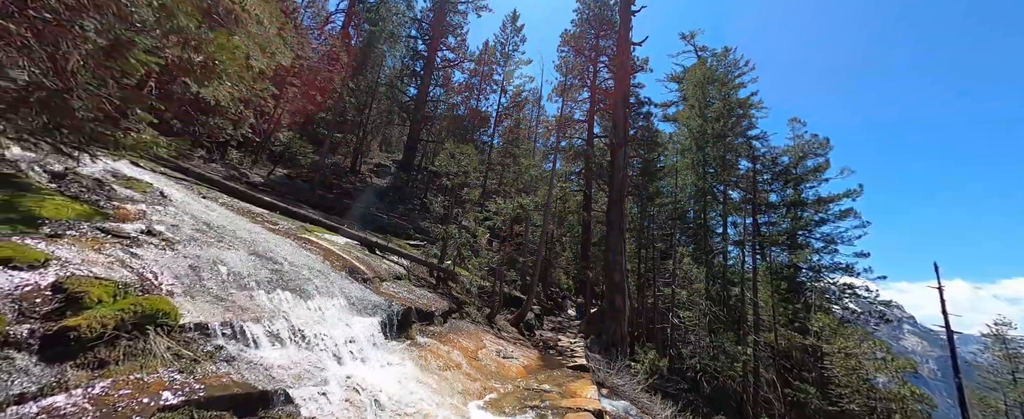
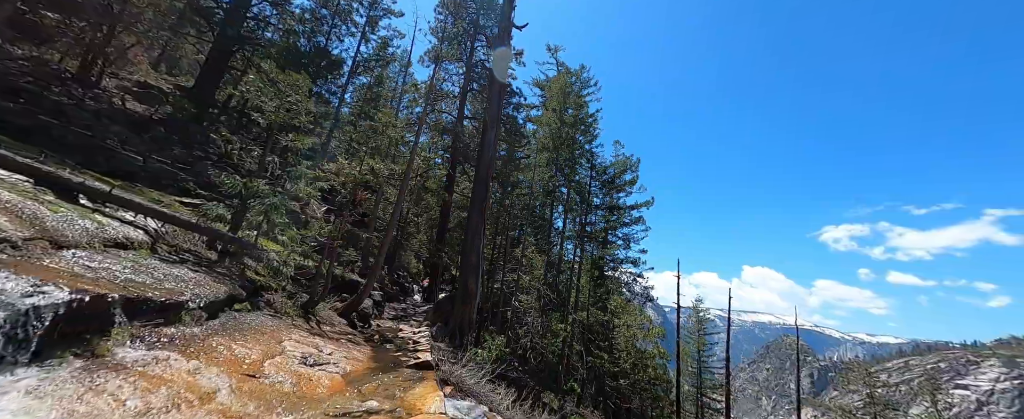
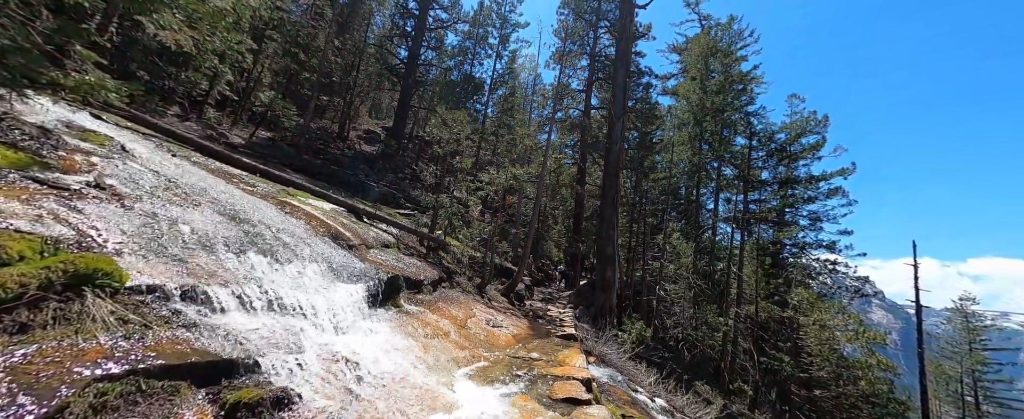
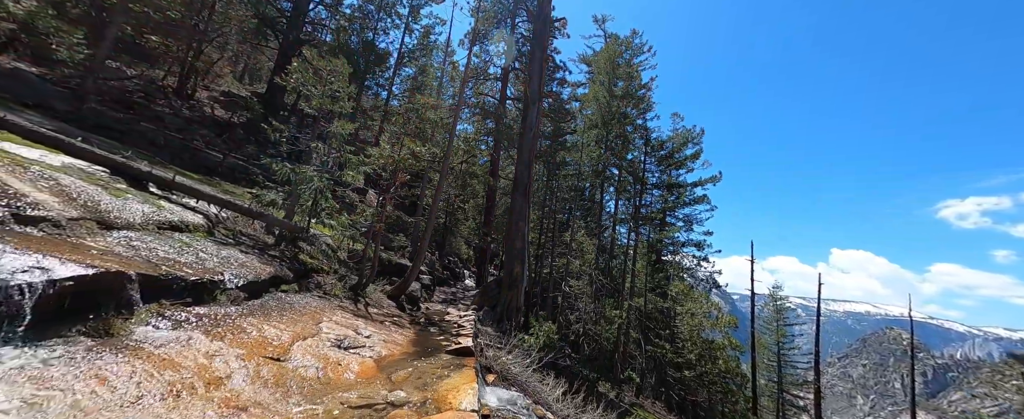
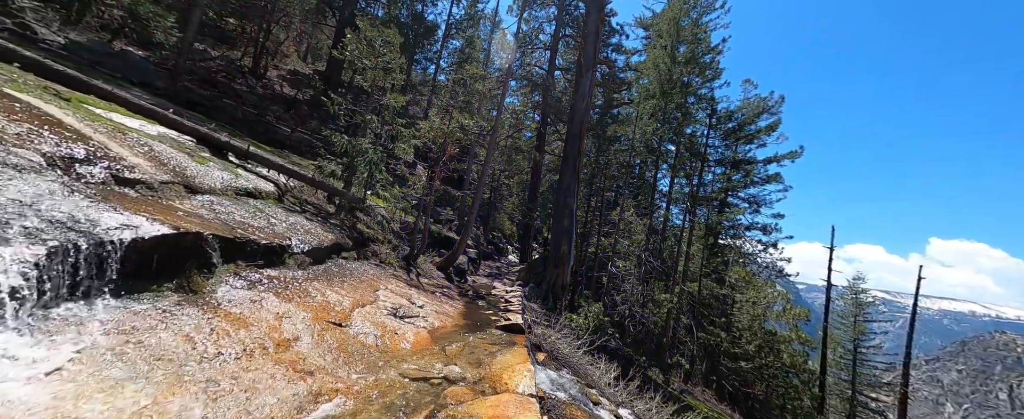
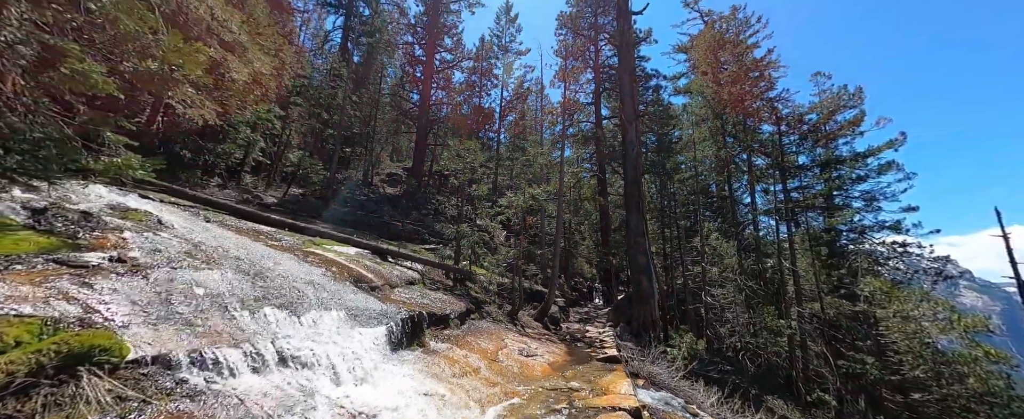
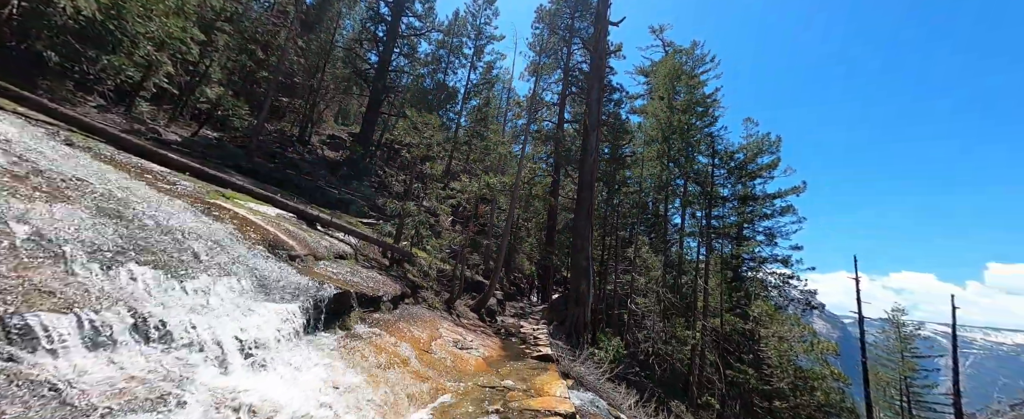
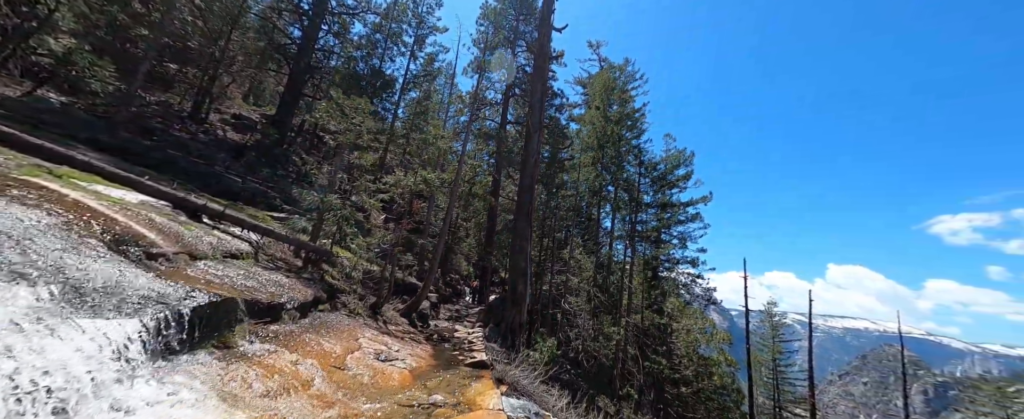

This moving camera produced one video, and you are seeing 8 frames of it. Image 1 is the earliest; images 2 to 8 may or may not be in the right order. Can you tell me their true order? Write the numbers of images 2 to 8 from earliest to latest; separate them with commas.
3, 6, 7, 8, 2, 4, 5
